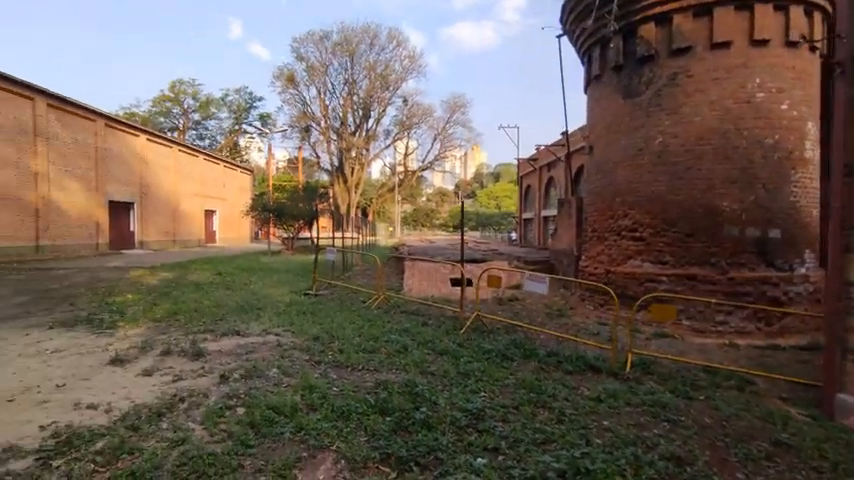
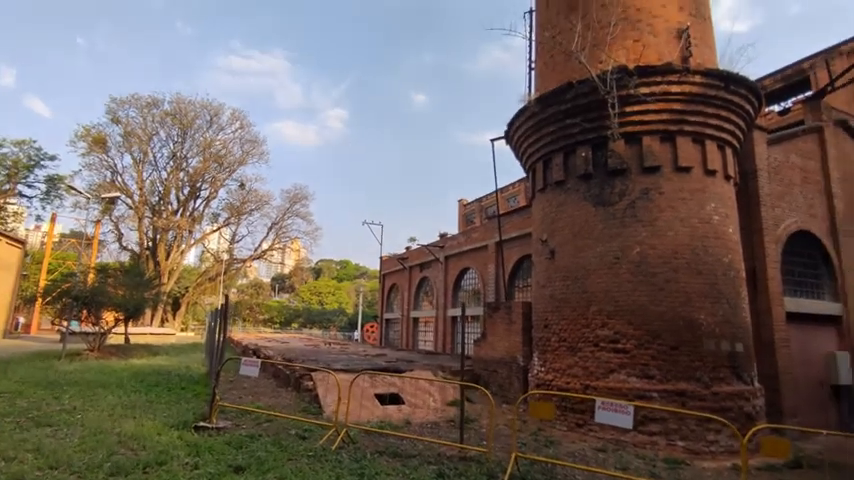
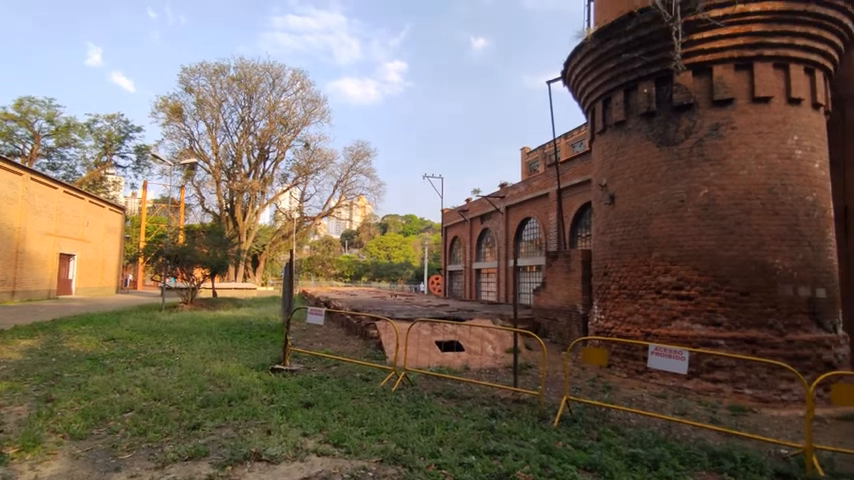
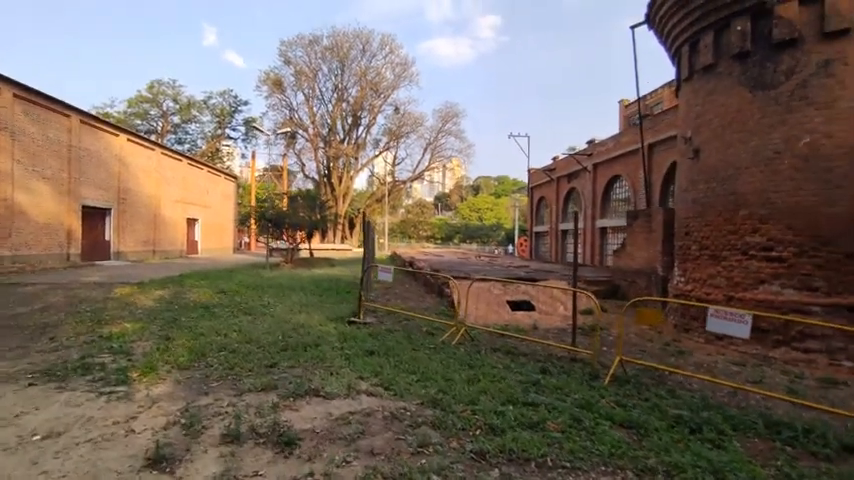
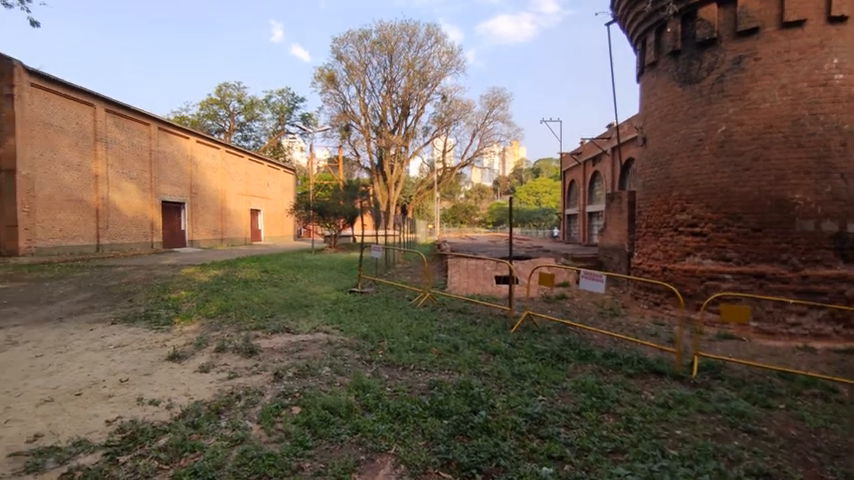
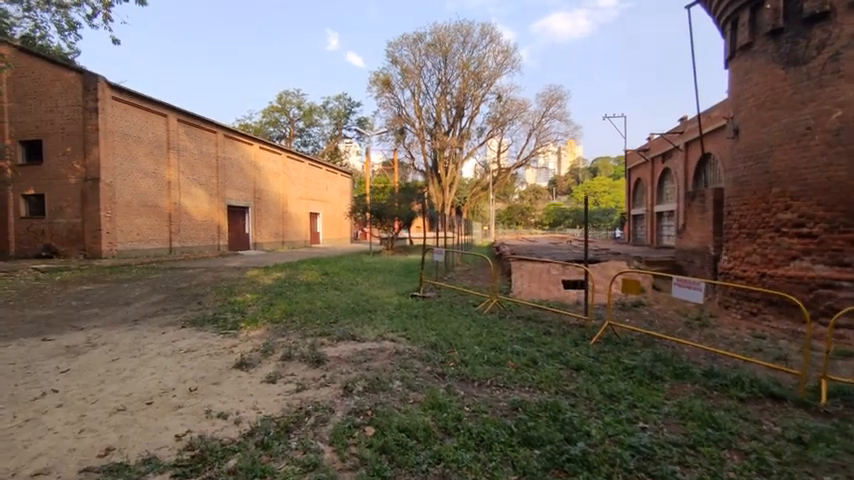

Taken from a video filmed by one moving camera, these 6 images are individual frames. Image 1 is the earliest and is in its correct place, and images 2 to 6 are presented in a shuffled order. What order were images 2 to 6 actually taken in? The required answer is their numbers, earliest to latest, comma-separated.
5, 6, 4, 3, 2
